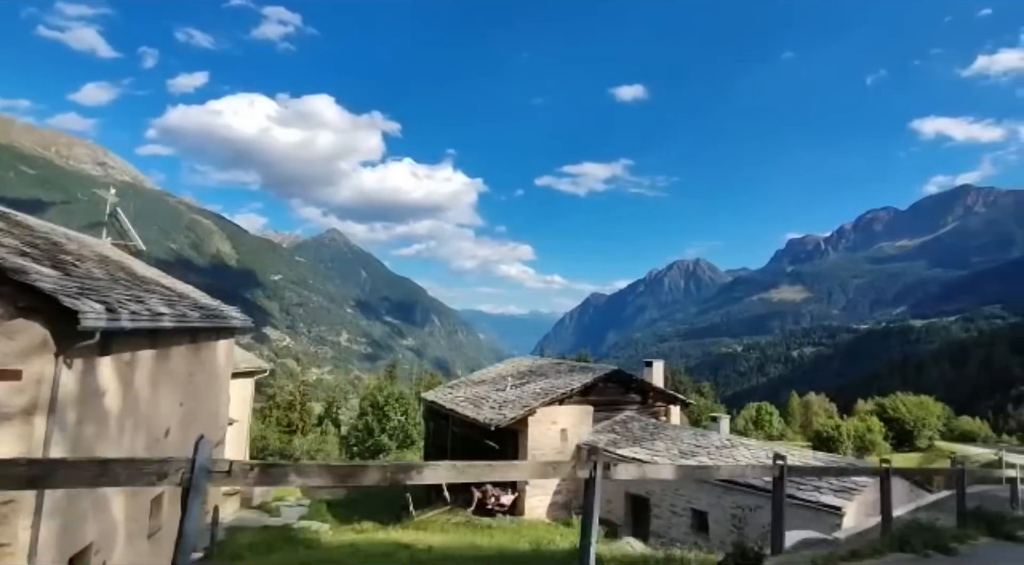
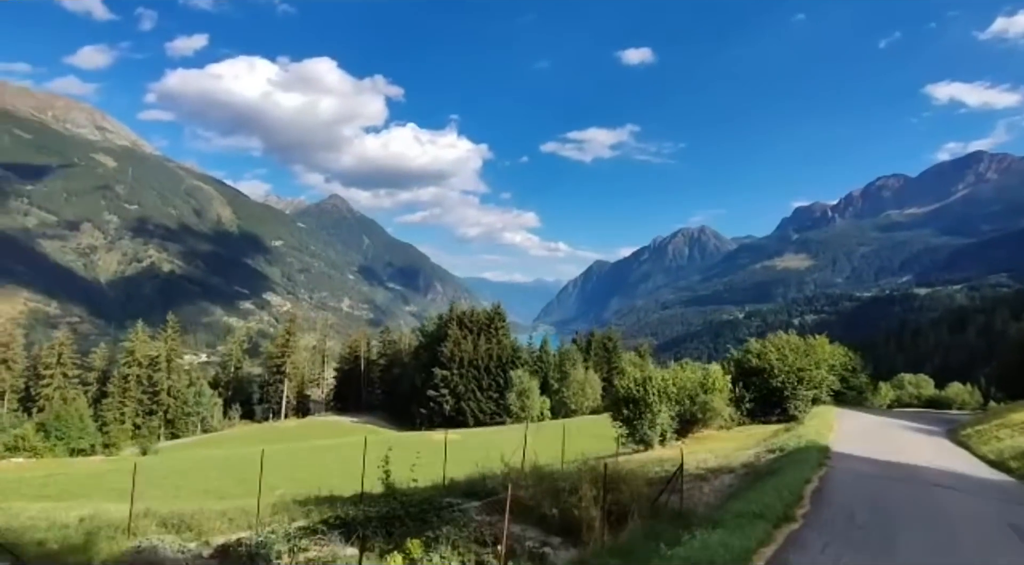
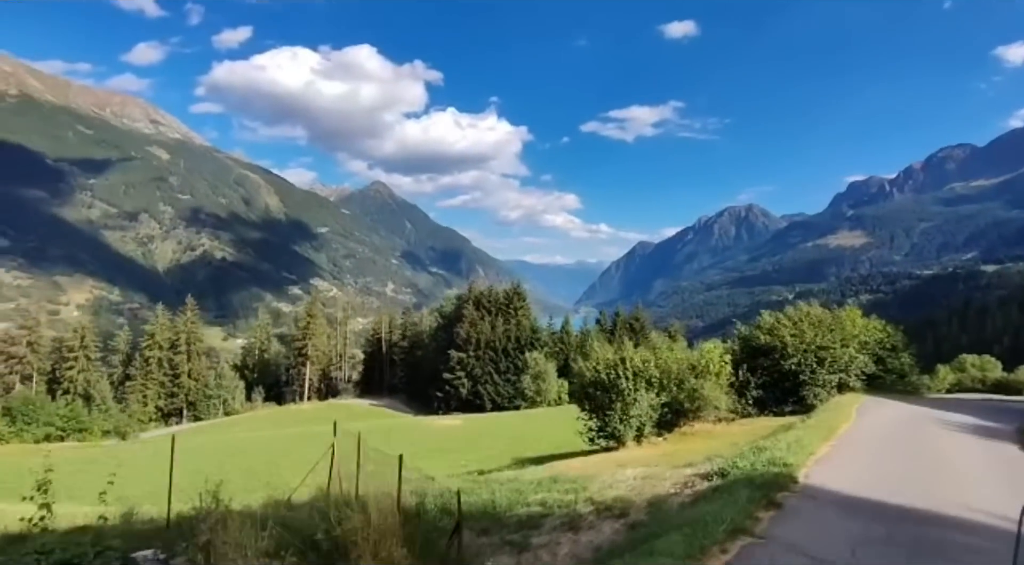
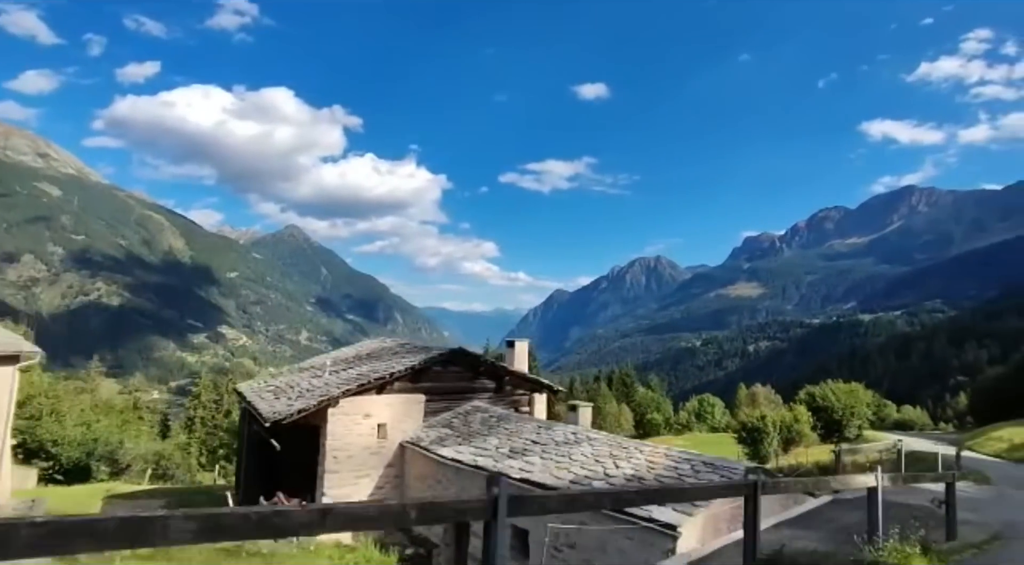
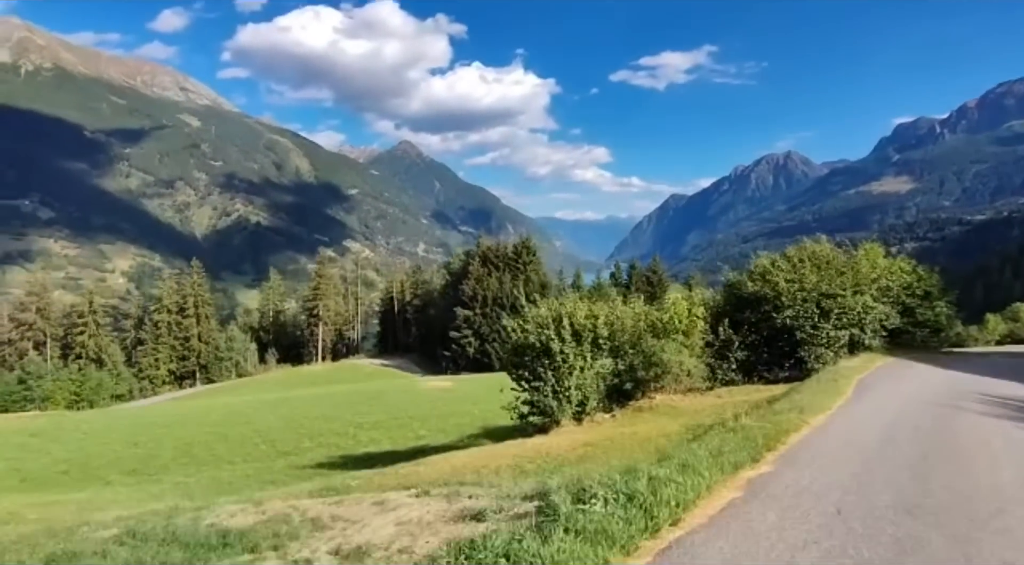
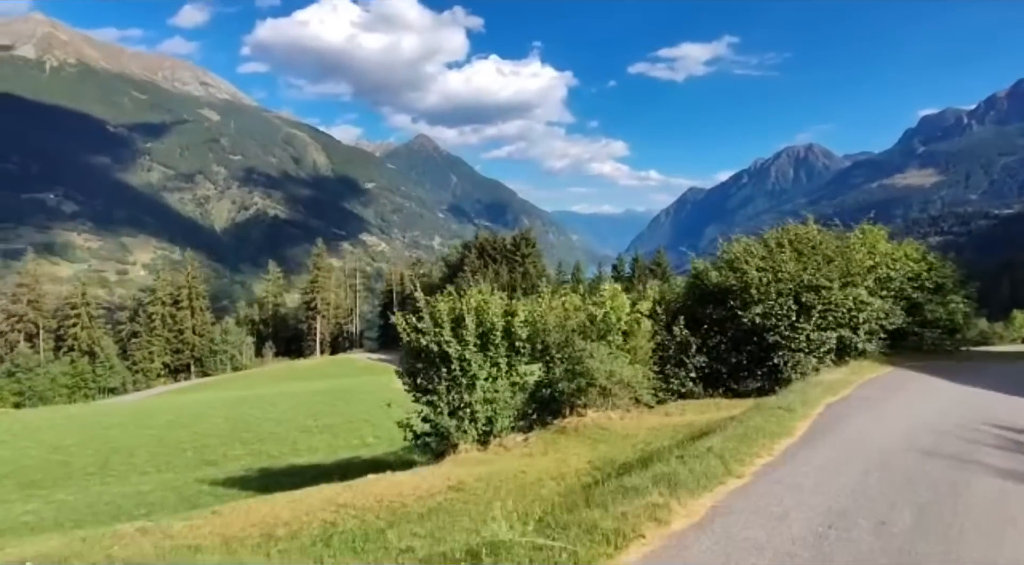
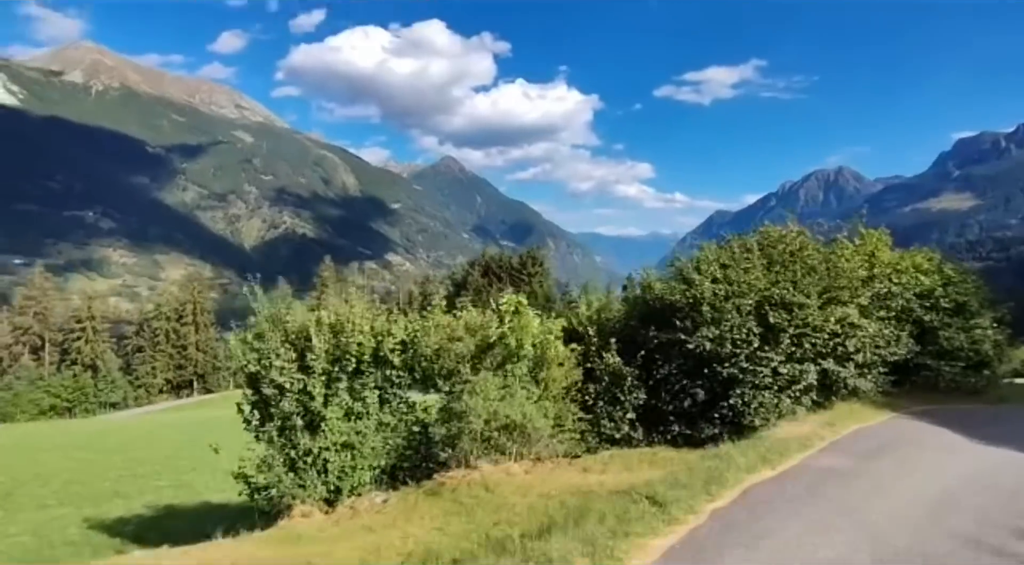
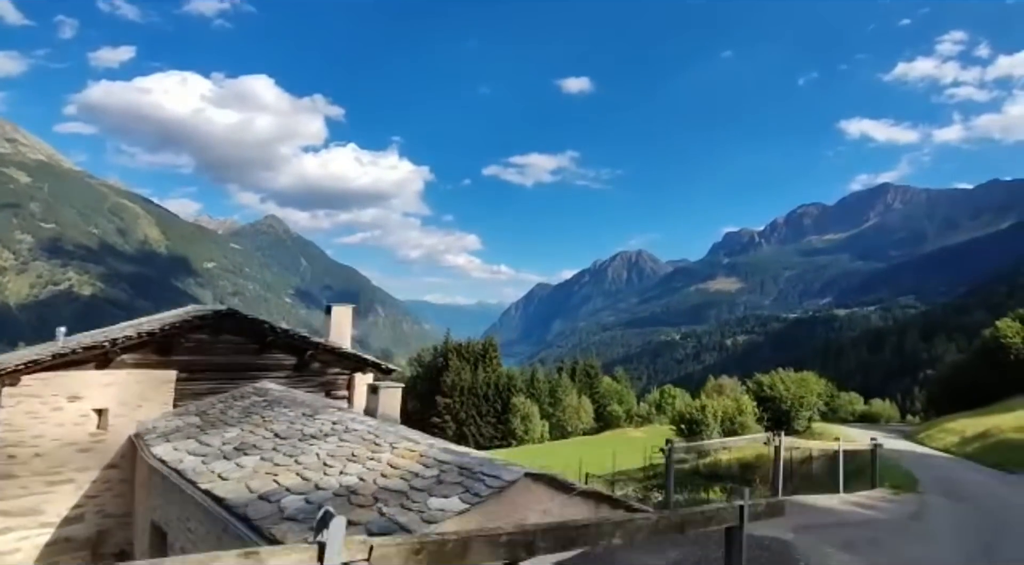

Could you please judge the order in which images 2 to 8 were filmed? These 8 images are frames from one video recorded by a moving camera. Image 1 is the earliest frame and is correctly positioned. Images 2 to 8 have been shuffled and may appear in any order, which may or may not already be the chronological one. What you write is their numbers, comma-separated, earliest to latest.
4, 8, 2, 3, 5, 6, 7
